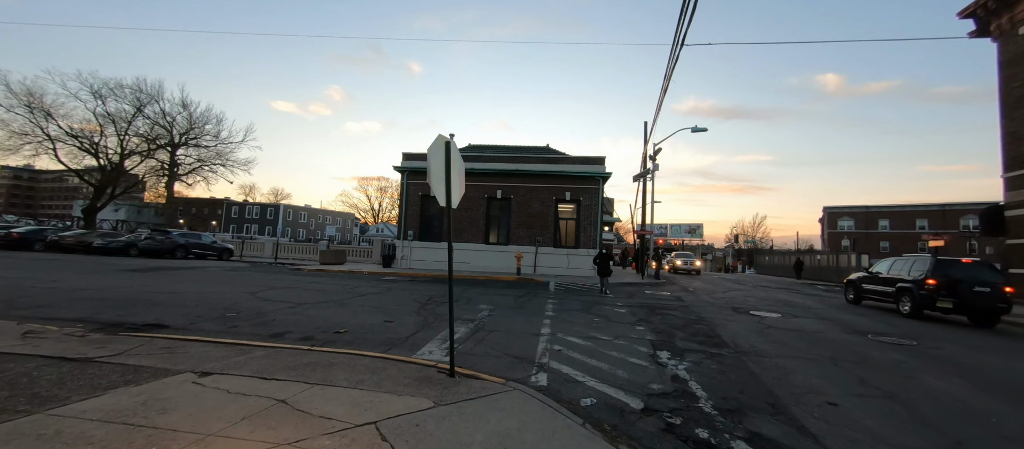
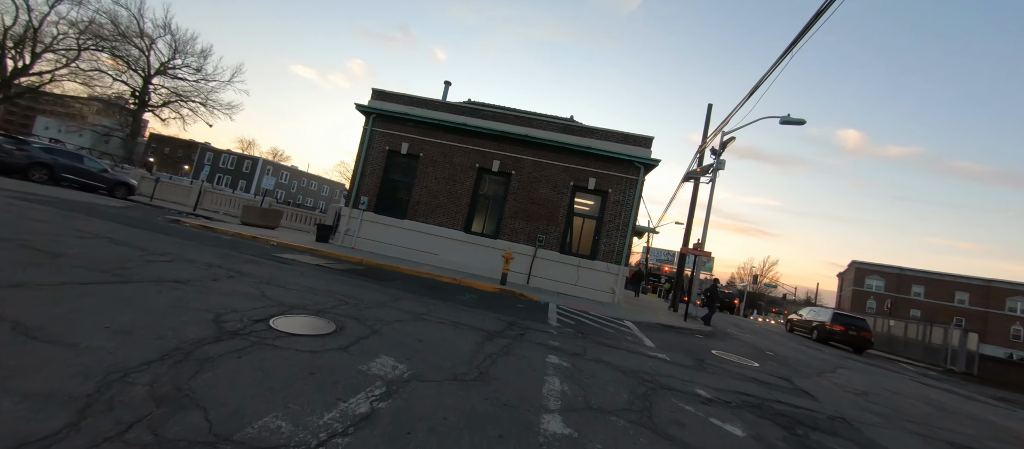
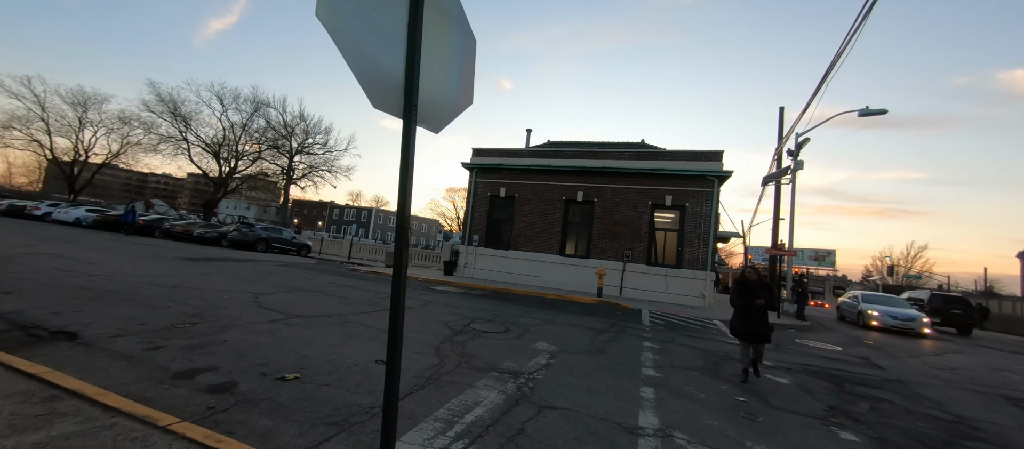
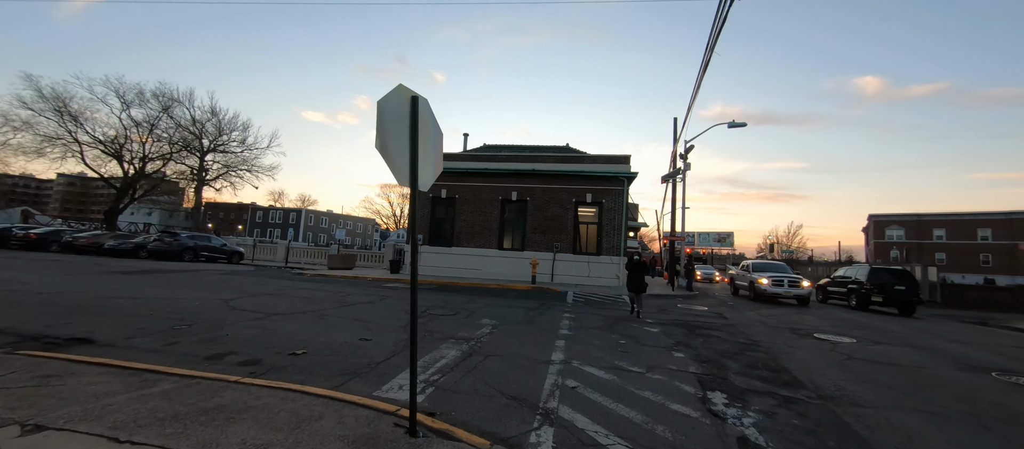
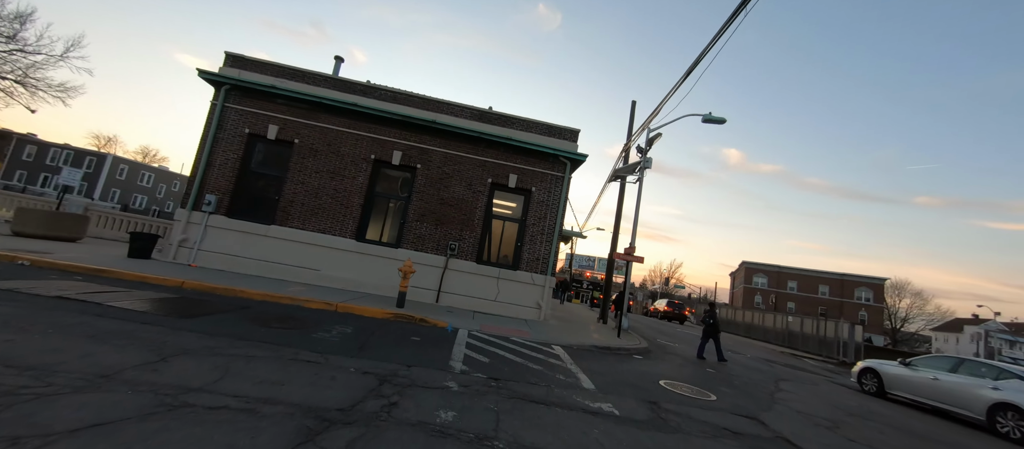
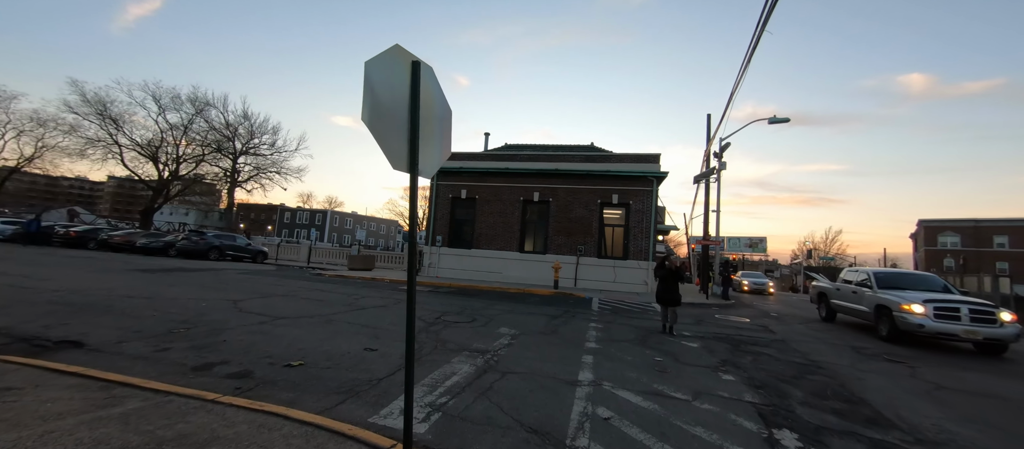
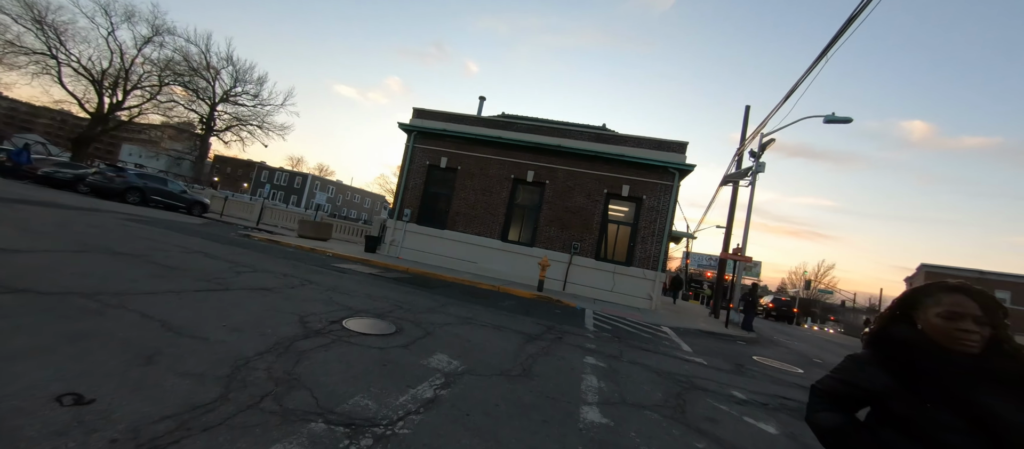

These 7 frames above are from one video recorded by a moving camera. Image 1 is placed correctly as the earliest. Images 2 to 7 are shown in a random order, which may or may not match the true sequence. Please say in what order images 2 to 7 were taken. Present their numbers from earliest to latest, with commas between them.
4, 6, 3, 7, 2, 5
